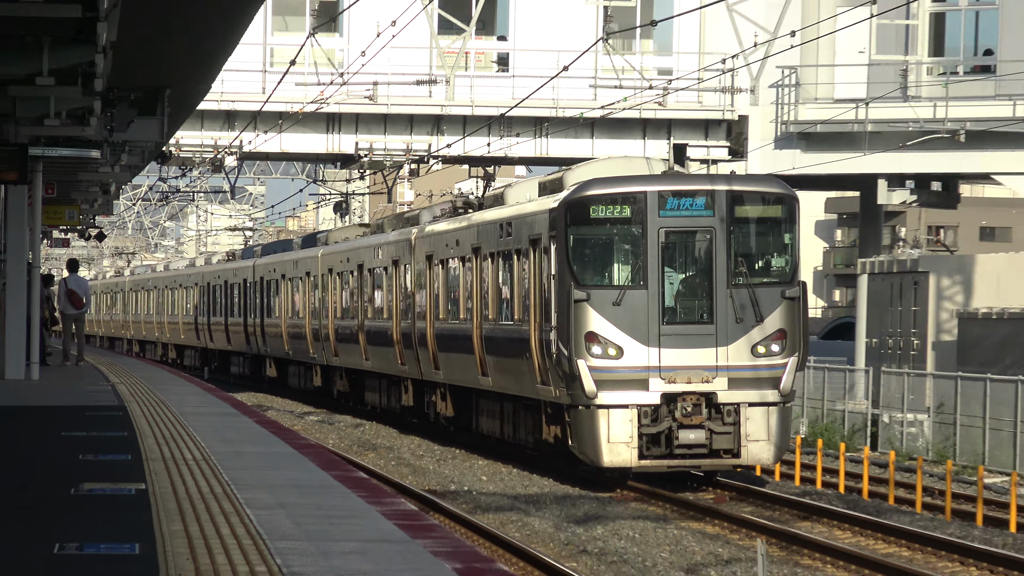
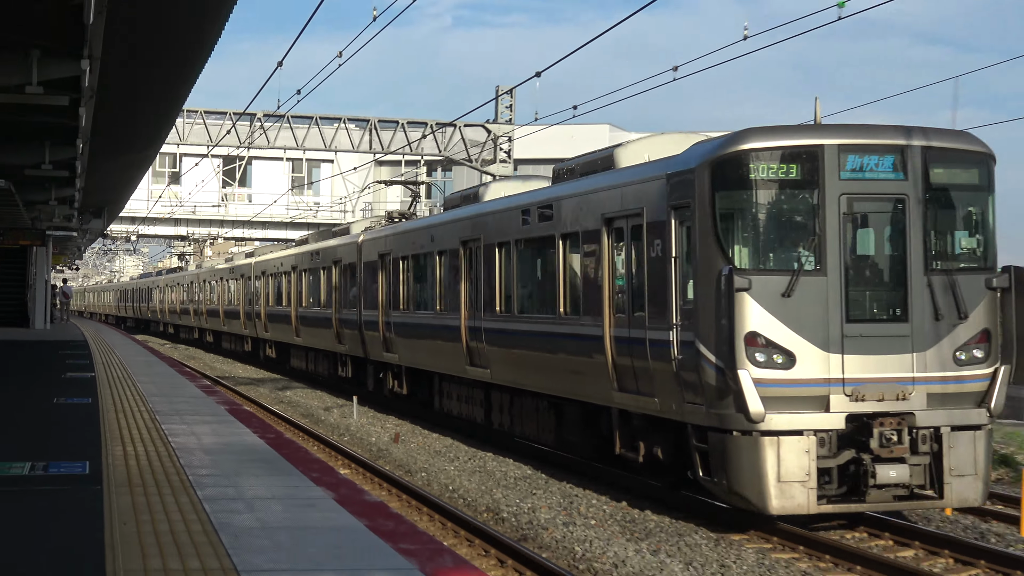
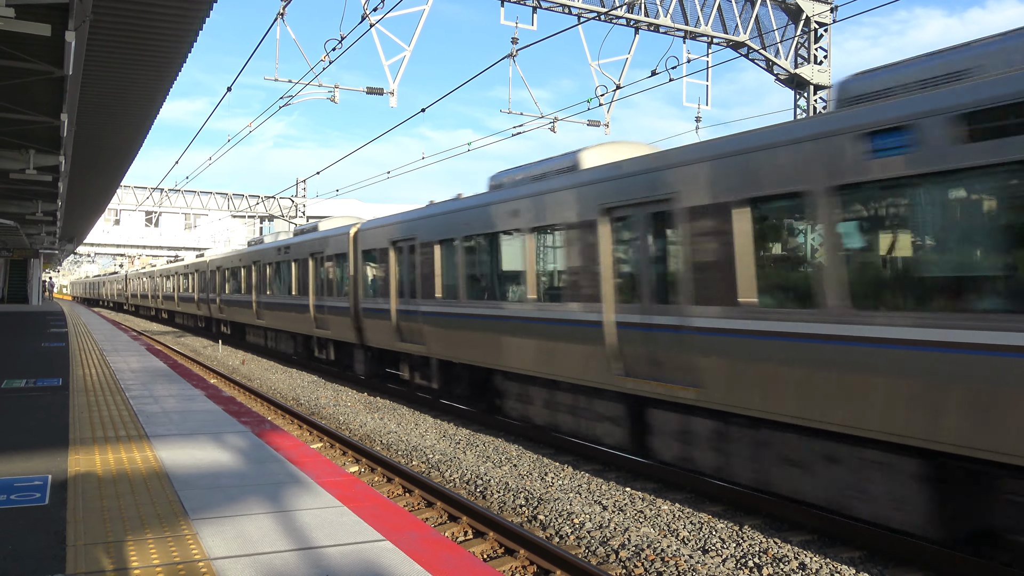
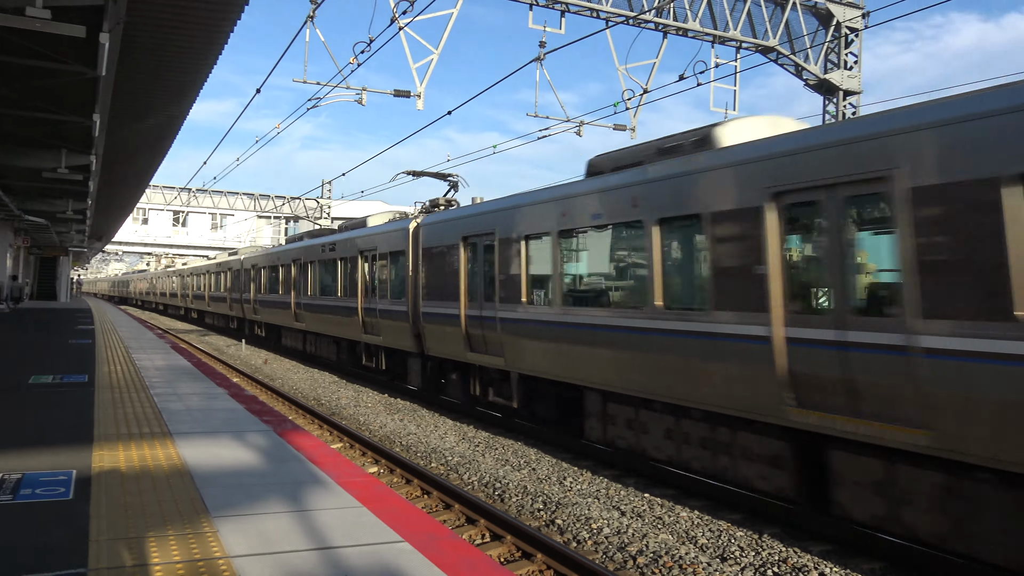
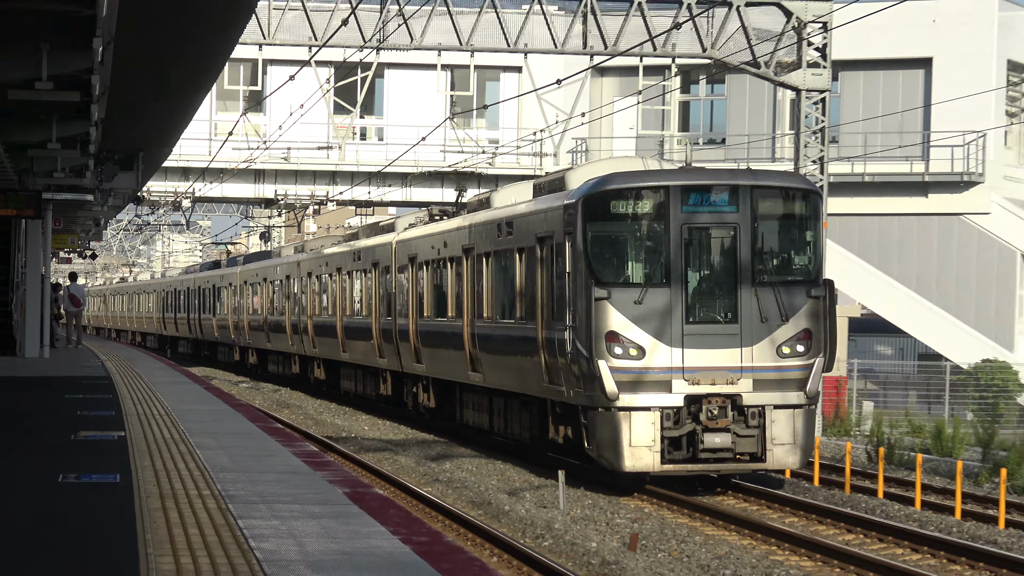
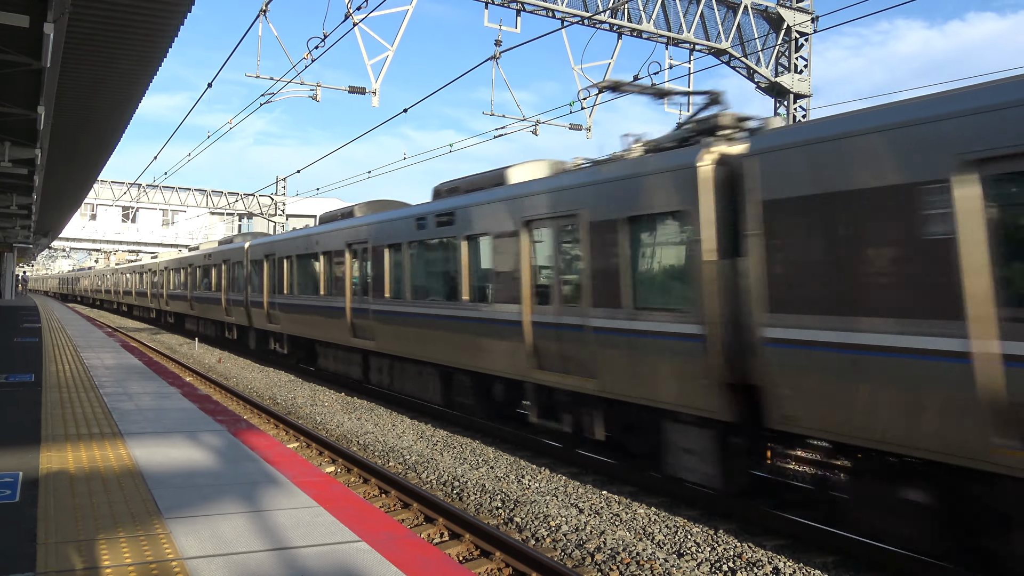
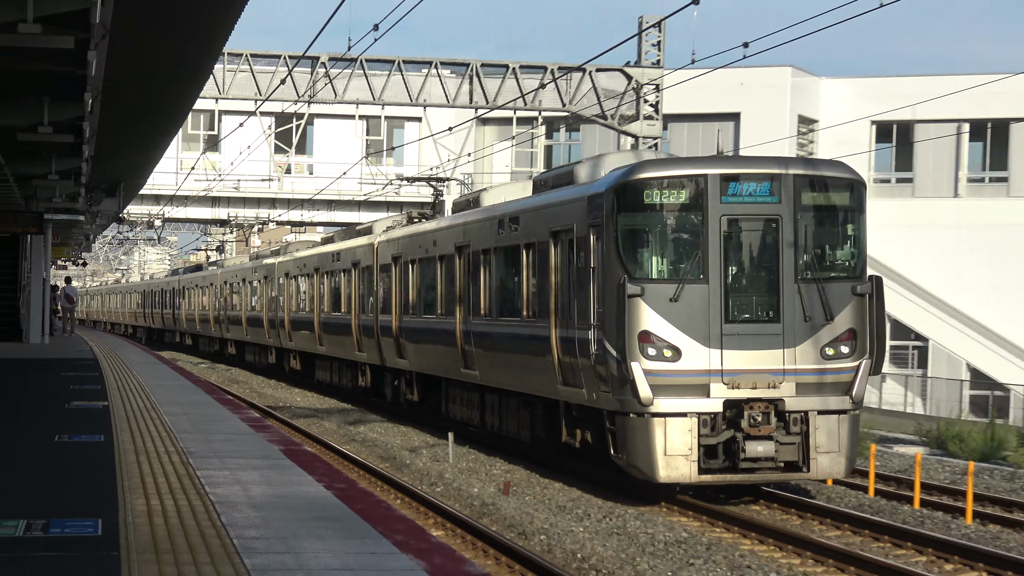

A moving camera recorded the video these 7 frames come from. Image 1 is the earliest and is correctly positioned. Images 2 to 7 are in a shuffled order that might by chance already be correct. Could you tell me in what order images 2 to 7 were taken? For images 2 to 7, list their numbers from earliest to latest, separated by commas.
5, 7, 2, 4, 6, 3
